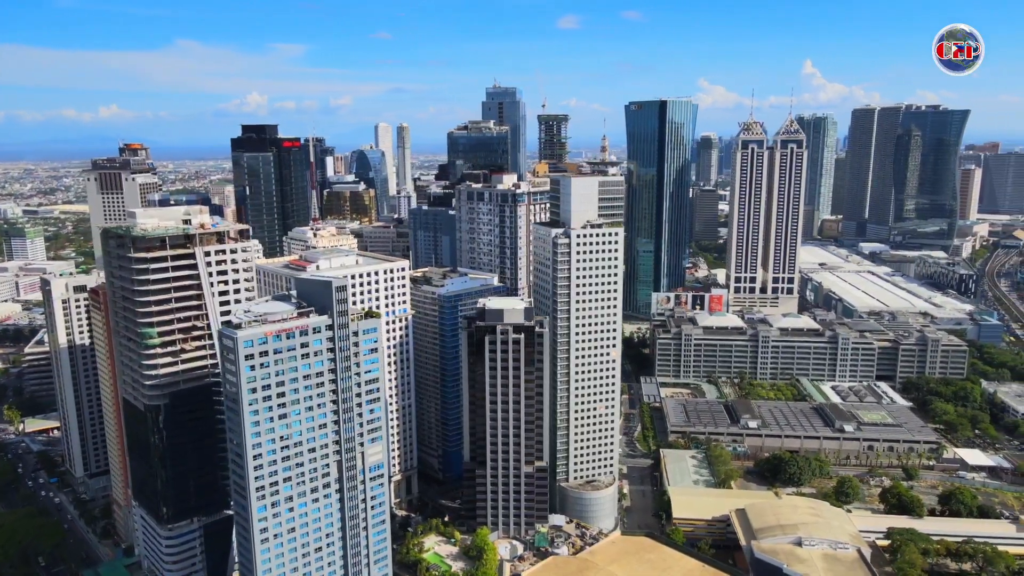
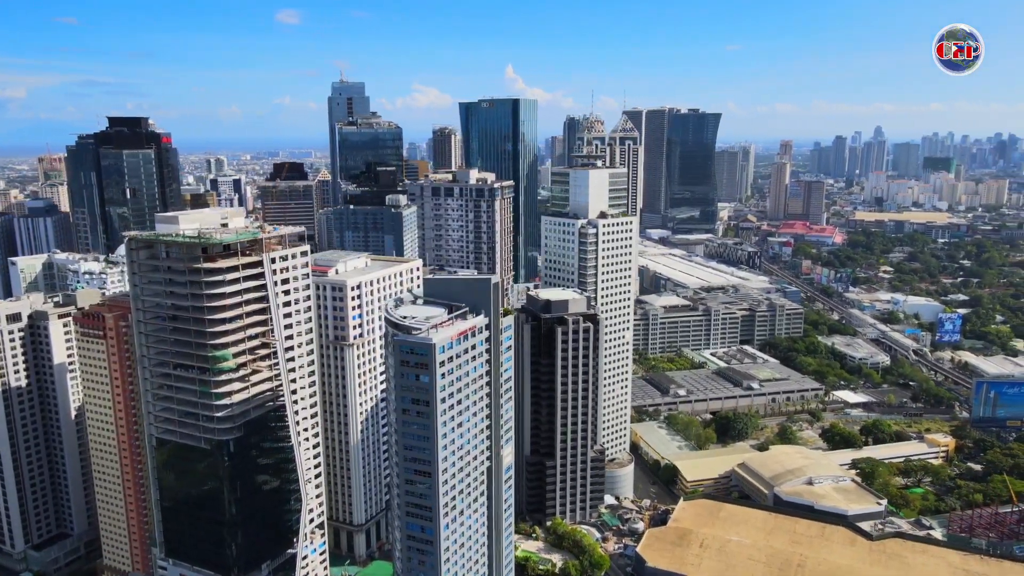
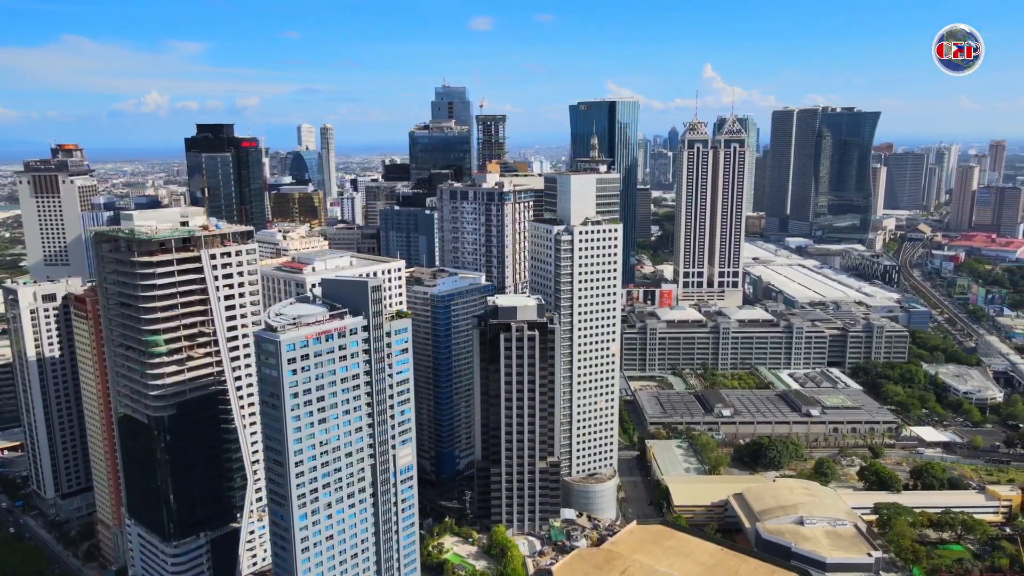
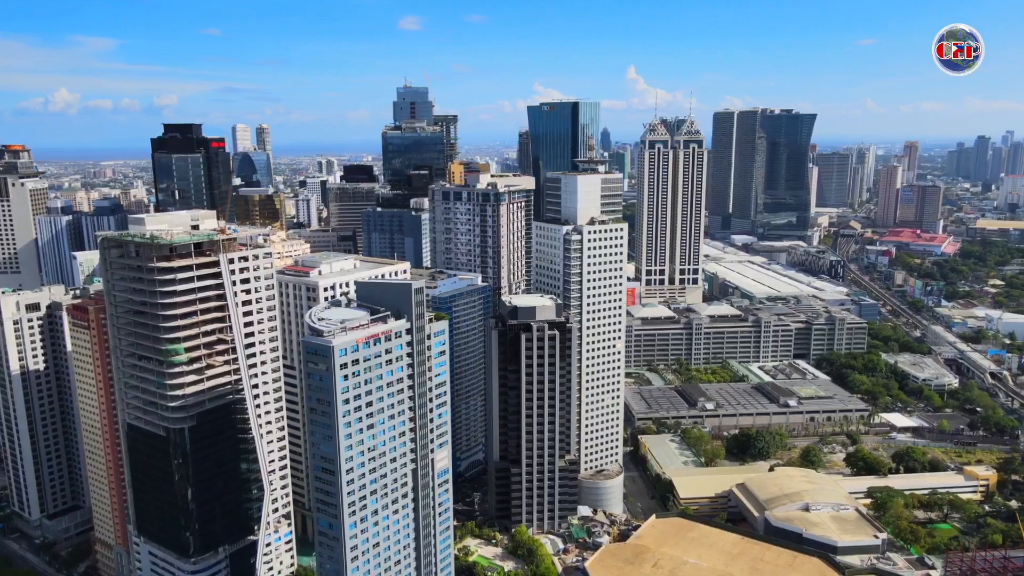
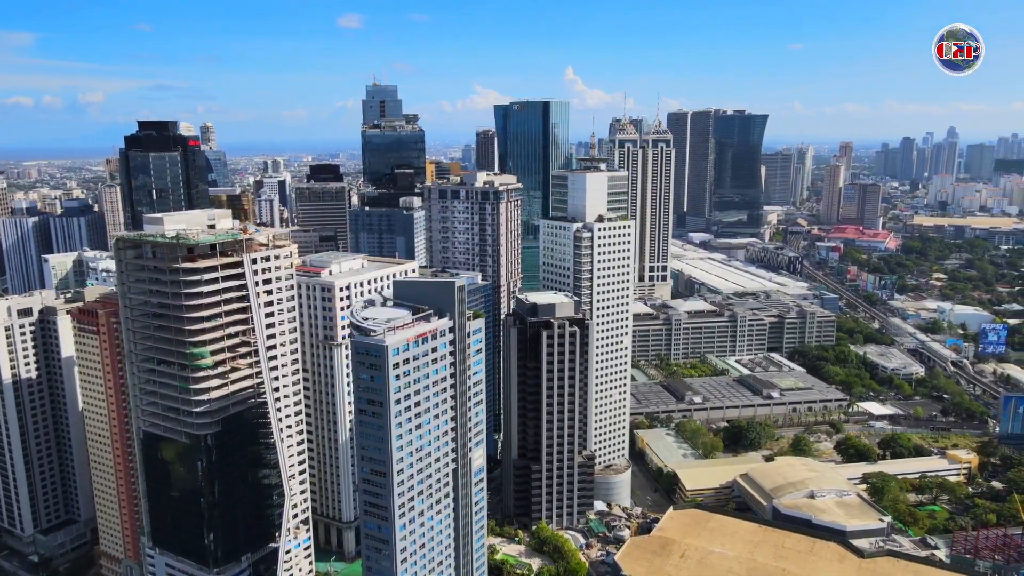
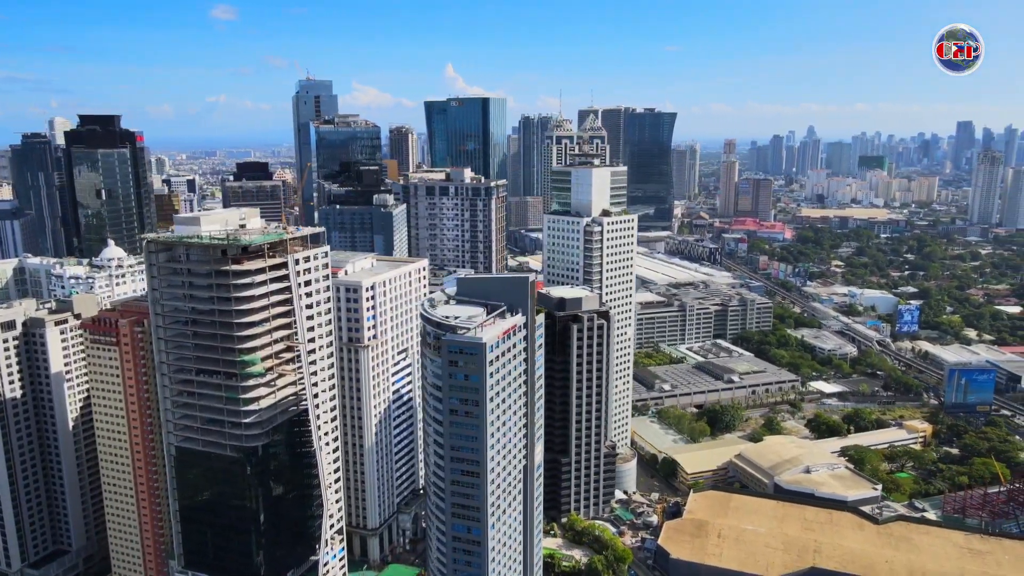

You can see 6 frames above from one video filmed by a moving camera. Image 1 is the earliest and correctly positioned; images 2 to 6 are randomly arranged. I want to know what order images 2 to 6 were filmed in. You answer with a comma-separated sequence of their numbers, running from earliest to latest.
3, 4, 5, 2, 6
